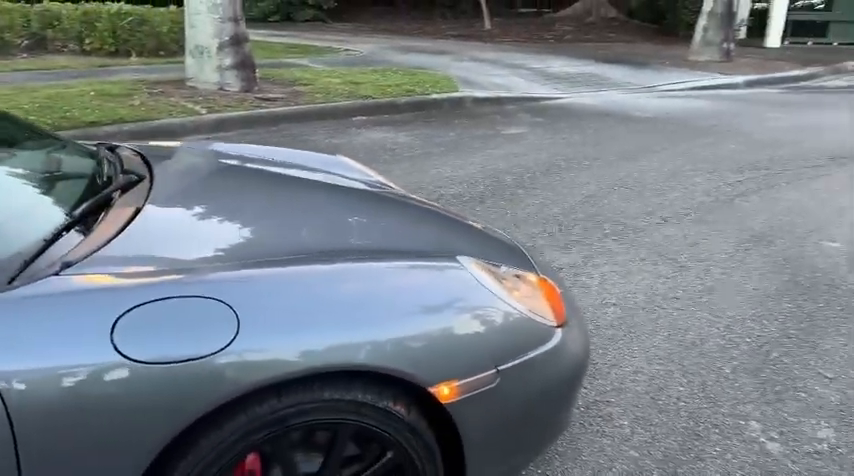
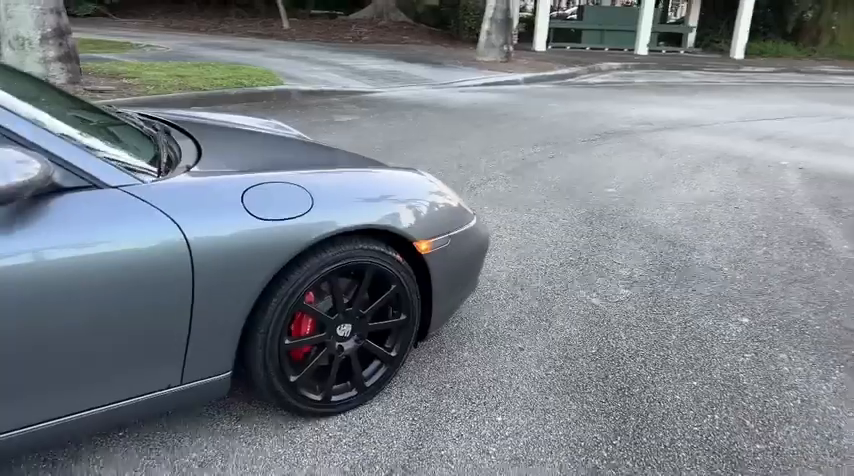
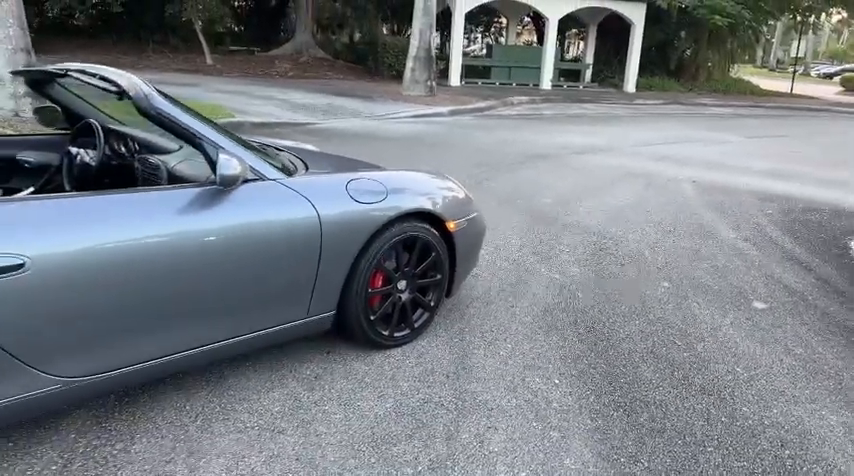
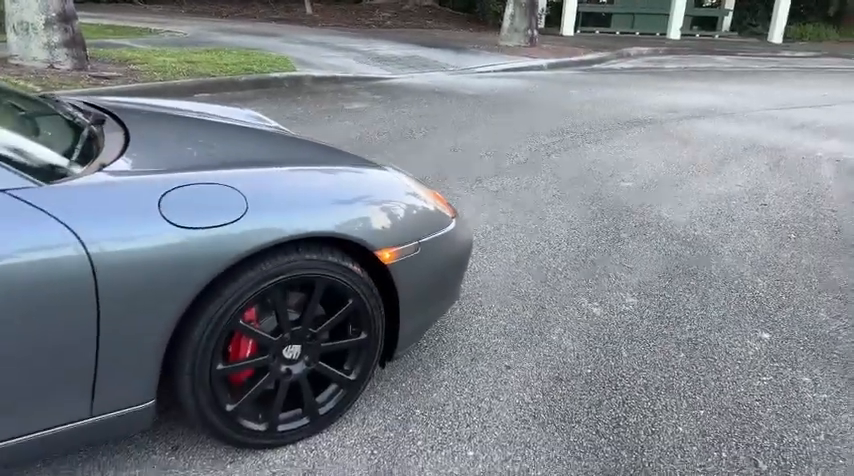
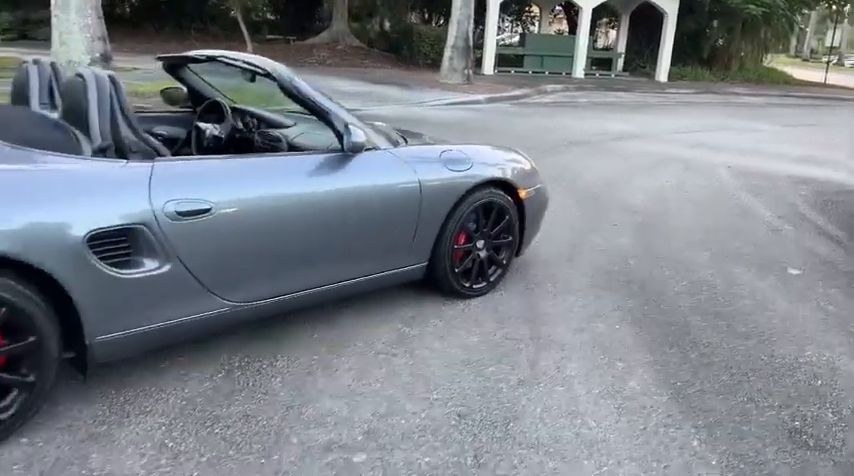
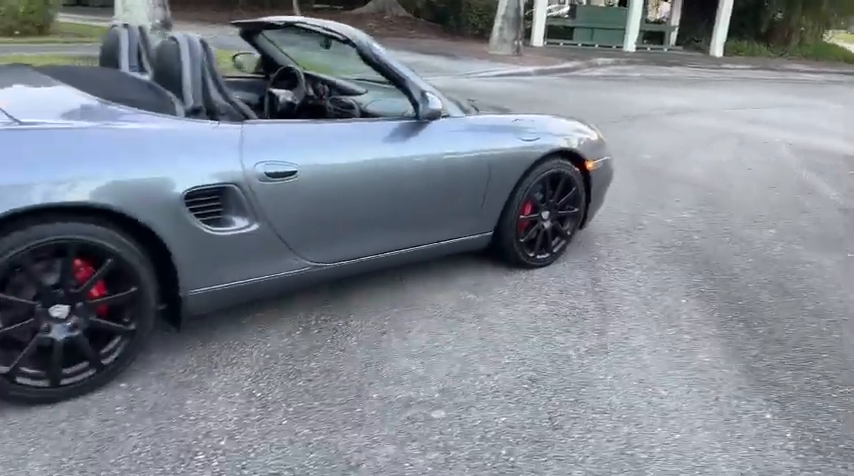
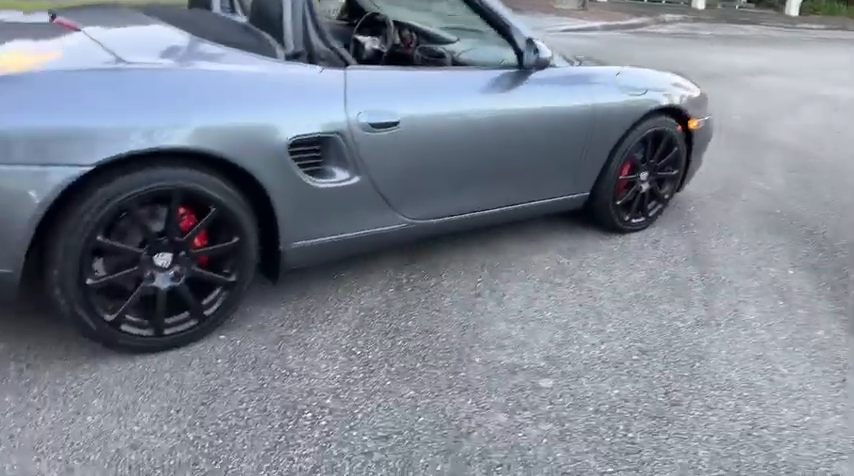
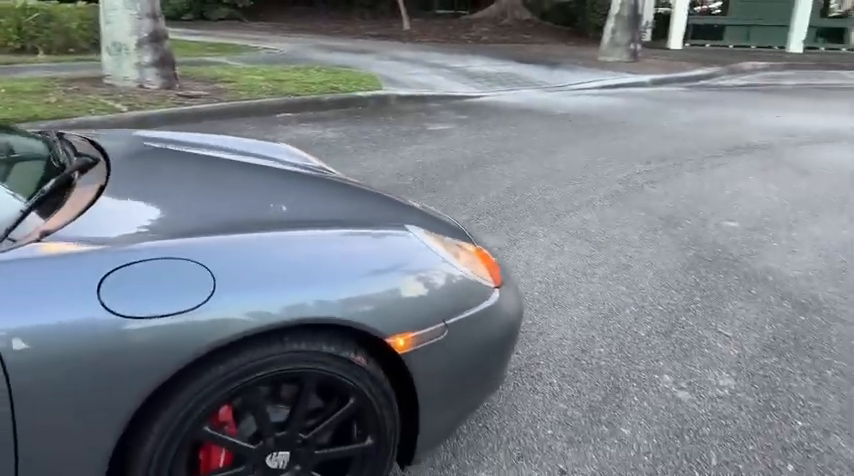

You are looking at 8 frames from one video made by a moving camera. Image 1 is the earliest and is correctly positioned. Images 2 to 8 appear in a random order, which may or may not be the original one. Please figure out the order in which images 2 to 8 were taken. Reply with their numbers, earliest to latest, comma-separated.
8, 4, 2, 3, 5, 6, 7
